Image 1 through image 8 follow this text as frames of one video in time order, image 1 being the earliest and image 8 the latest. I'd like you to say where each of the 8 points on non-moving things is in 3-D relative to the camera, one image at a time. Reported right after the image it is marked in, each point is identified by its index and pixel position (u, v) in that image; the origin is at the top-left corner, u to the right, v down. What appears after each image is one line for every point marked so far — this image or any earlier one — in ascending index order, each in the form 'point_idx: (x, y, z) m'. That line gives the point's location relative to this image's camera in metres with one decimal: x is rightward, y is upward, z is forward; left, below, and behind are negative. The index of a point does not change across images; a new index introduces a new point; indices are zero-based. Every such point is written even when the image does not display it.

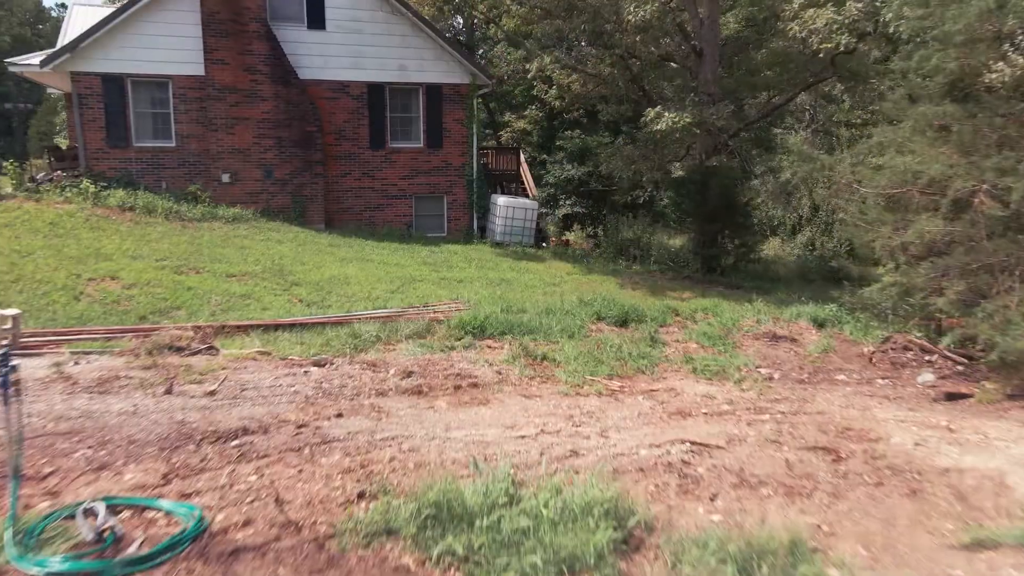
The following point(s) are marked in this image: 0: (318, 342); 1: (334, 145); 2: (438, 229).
0: (-2.3, -0.6, +7.5) m
1: (-4.3, +3.4, +15.3) m
2: (-1.9, +1.5, +16.6) m
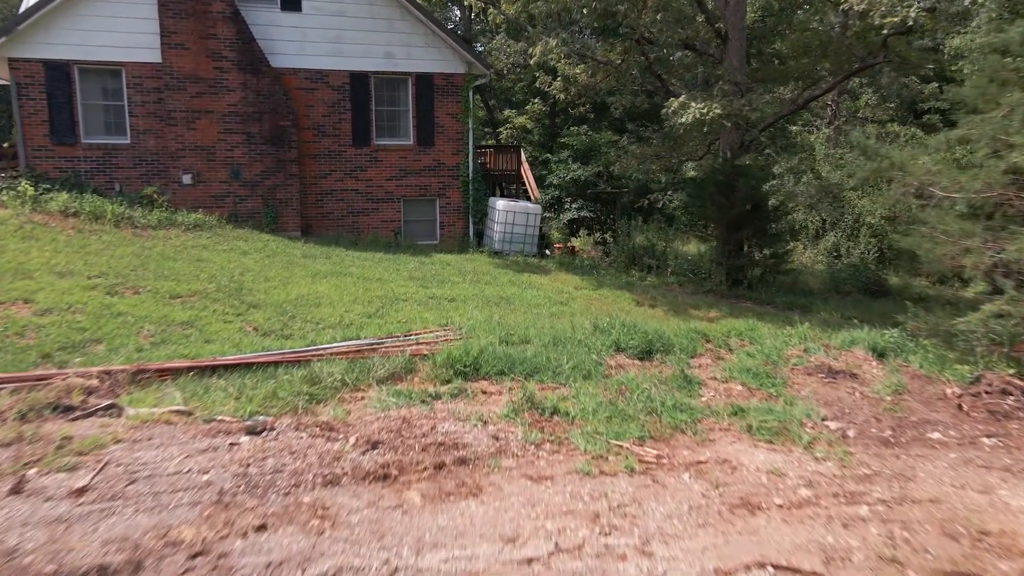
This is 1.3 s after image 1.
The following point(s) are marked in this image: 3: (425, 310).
0: (-2.3, -0.9, +5.8) m
1: (-4.3, +3.1, +13.6) m
2: (-1.9, +1.2, +14.9) m
3: (-1.3, -0.3, +9.2) m
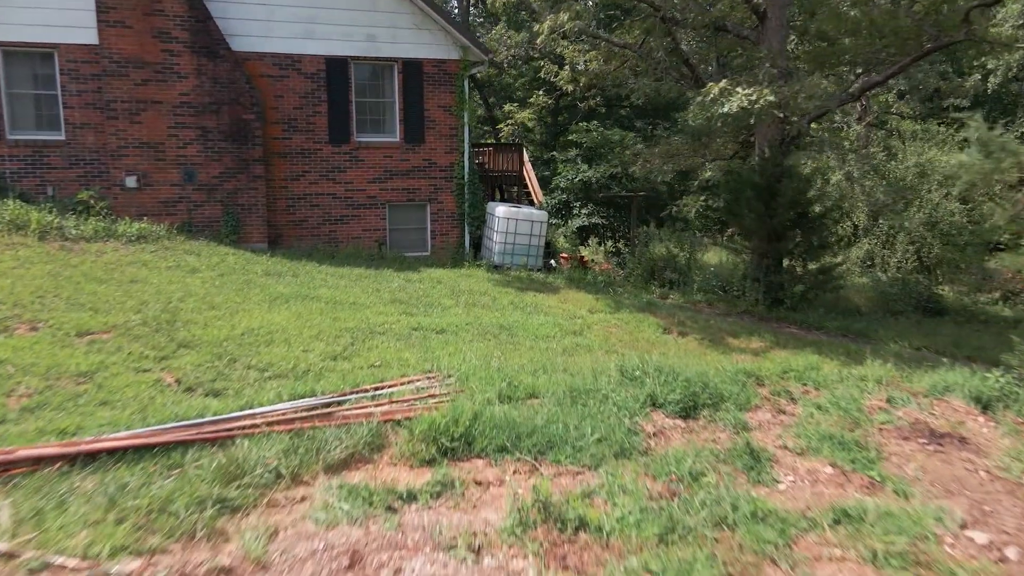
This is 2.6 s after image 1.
0: (-2.2, -1.3, +3.9) m
1: (-4.3, +2.7, +11.7) m
2: (-1.9, +0.8, +13.0) m
3: (-1.2, -0.7, +7.3) m
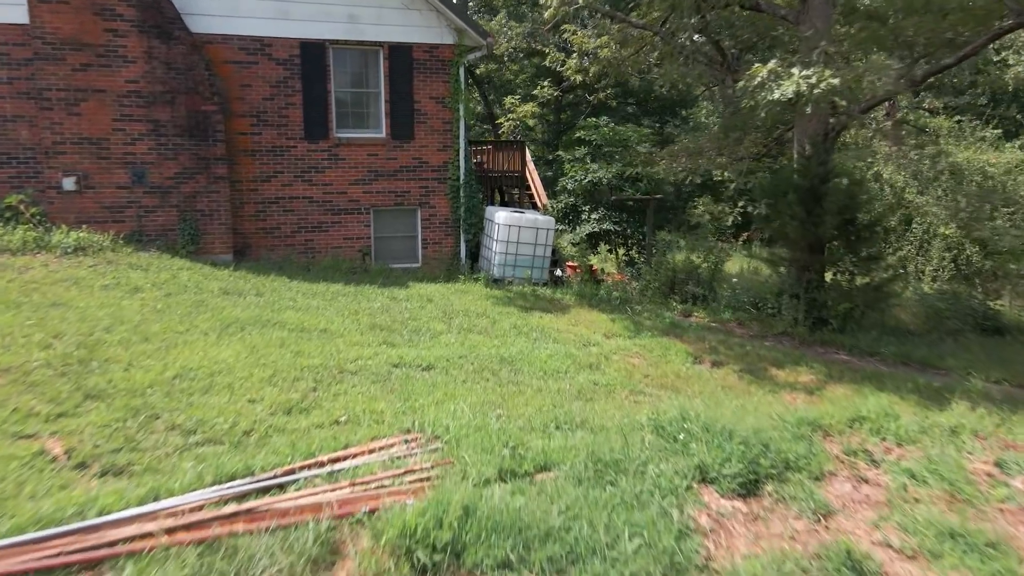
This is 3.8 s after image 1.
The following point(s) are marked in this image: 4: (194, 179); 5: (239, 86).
0: (-2.2, -1.6, +2.4) m
1: (-4.2, +2.5, +10.2) m
2: (-1.8, +0.6, +11.5) m
3: (-1.2, -1.0, +5.8) m
4: (-4.8, +1.6, +9.6) m
5: (-4.3, +3.2, +10.1) m
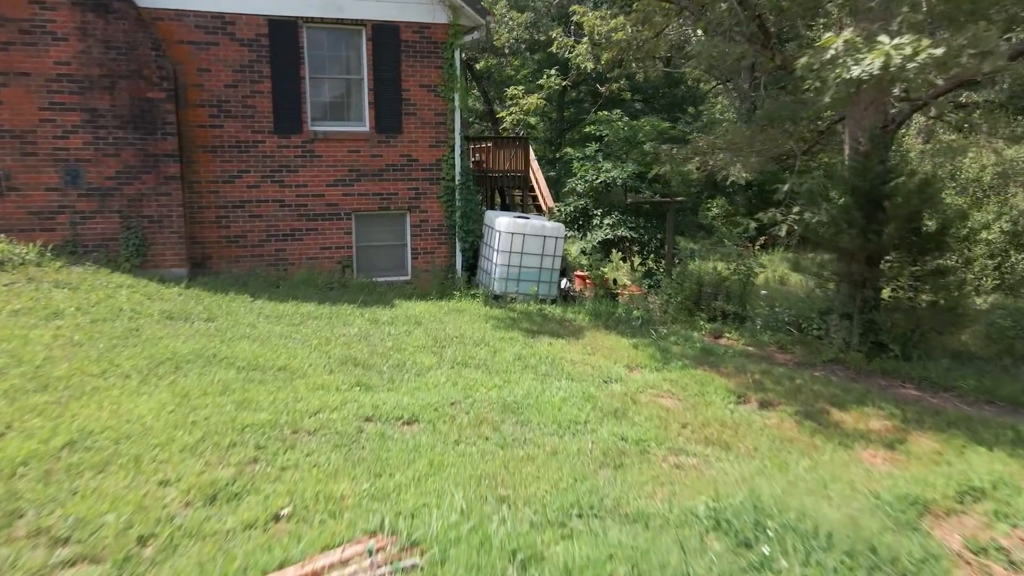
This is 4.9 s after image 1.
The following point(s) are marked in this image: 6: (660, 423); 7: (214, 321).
0: (-2.1, -1.8, +0.9) m
1: (-4.2, +2.2, +8.8) m
2: (-1.8, +0.3, +10.0) m
3: (-1.1, -1.2, +4.3) m
4: (-4.7, +1.4, +8.1) m
5: (-4.3, +2.9, +8.6) m
6: (+1.3, -1.2, +5.8) m
7: (-3.3, -0.4, +7.0) m
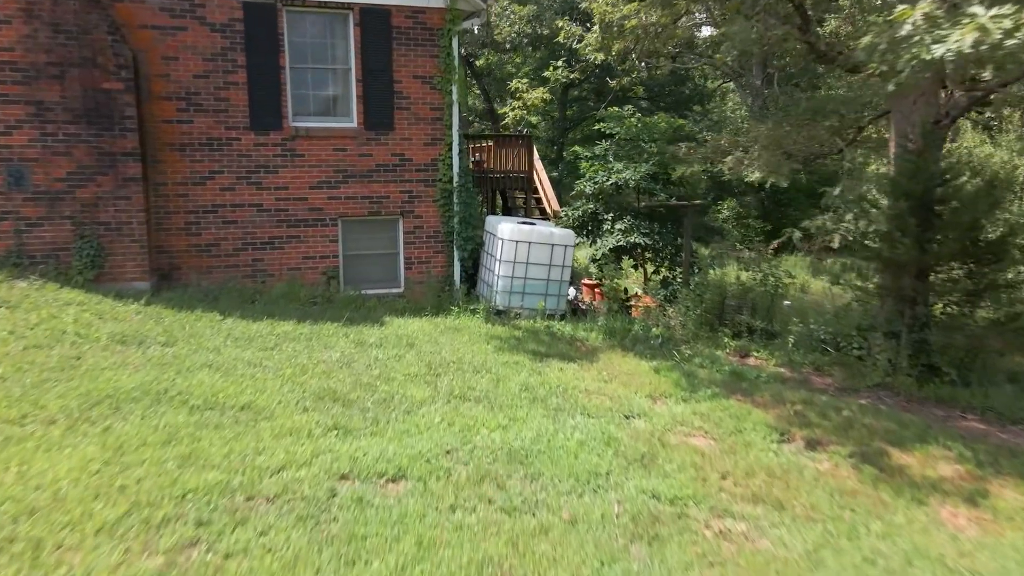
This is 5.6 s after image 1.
0: (-2.1, -2.0, 0.0) m
1: (-4.1, +2.0, +7.8) m
2: (-1.7, +0.1, +9.1) m
3: (-1.1, -1.4, +3.4) m
4: (-4.7, +1.2, +7.1) m
5: (-4.2, +2.7, +7.7) m
6: (+1.4, -1.4, +4.8) m
7: (-3.2, -0.5, +6.0) m
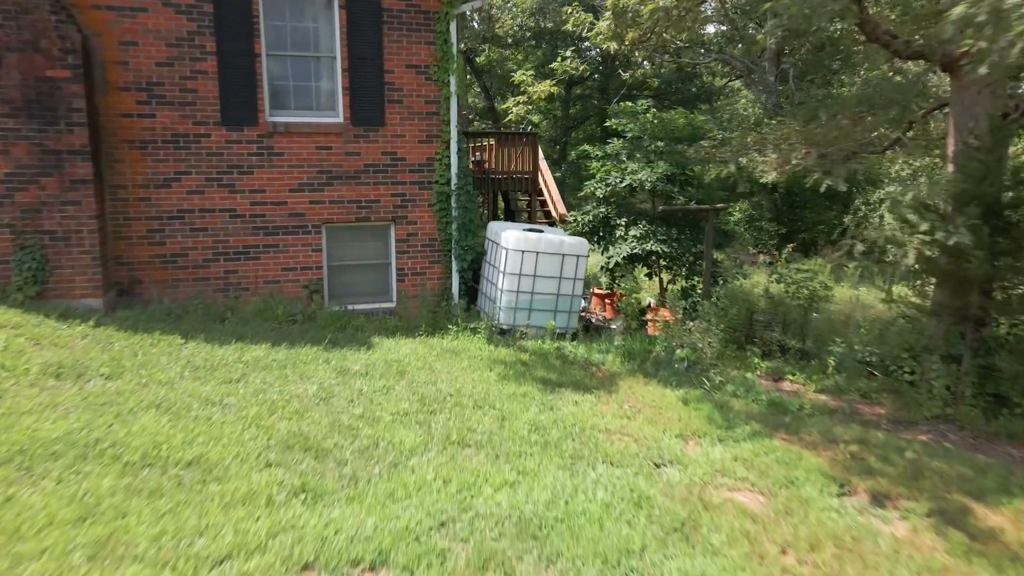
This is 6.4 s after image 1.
0: (-2.0, -2.2, -1.0) m
1: (-4.1, +1.8, +6.9) m
2: (-1.7, -0.1, +8.2) m
3: (-1.0, -1.6, +2.5) m
4: (-4.6, +1.0, +6.2) m
5: (-4.2, +2.6, +6.7) m
6: (+1.5, -1.6, +3.9) m
7: (-3.1, -0.7, +5.1) m
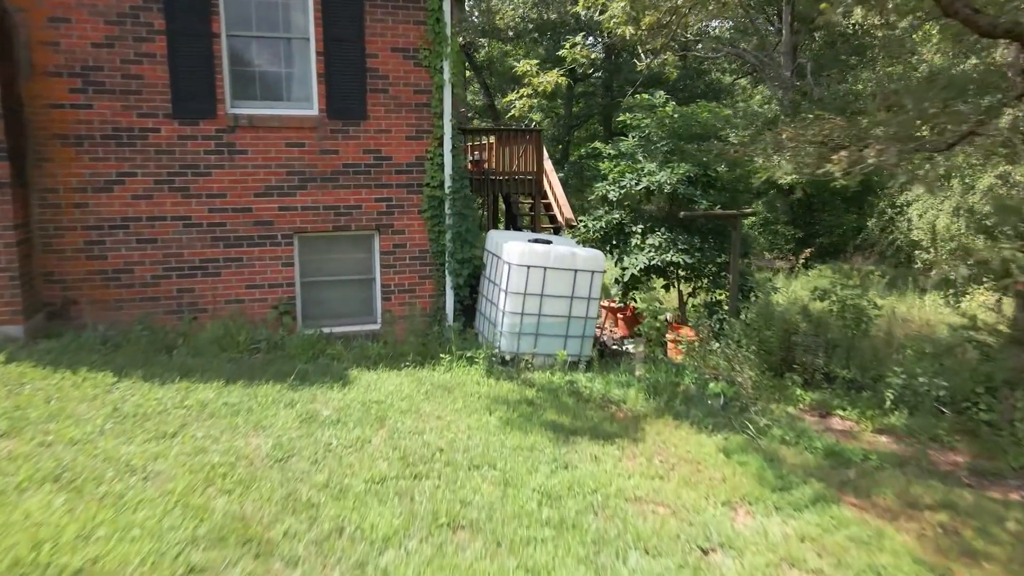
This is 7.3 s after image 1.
0: (-2.0, -2.4, -2.1) m
1: (-4.0, +1.6, +5.8) m
2: (-1.7, -0.3, +7.1) m
3: (-1.0, -1.8, +1.4) m
4: (-4.6, +0.8, +5.1) m
5: (-4.1, +2.4, +5.7) m
6: (+1.5, -1.8, +2.8) m
7: (-3.1, -0.9, +4.0) m
